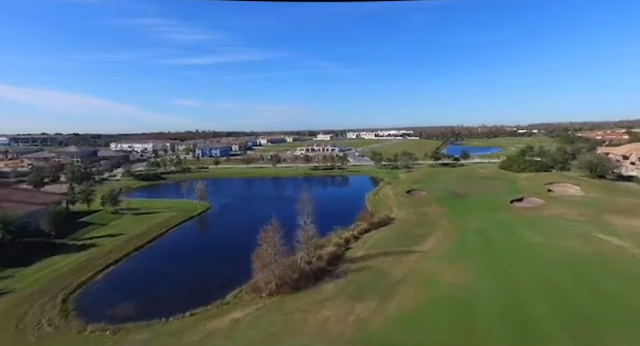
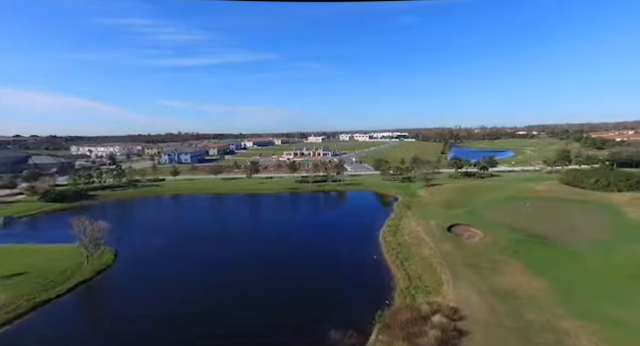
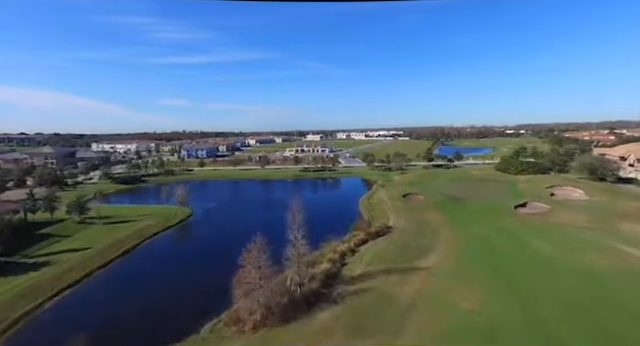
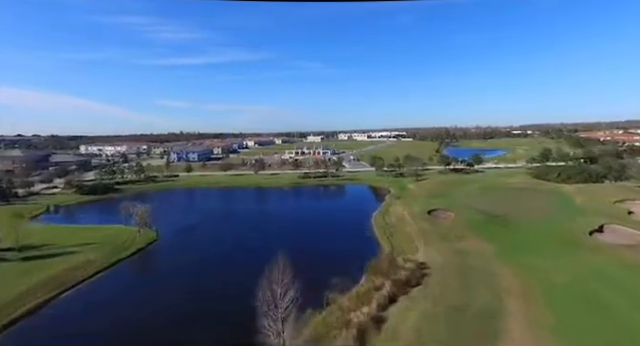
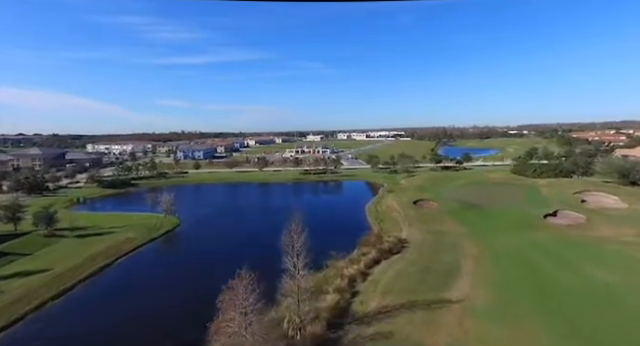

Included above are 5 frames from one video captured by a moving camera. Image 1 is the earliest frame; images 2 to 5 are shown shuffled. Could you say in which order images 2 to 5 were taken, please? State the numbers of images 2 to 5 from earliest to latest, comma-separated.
3, 5, 4, 2
